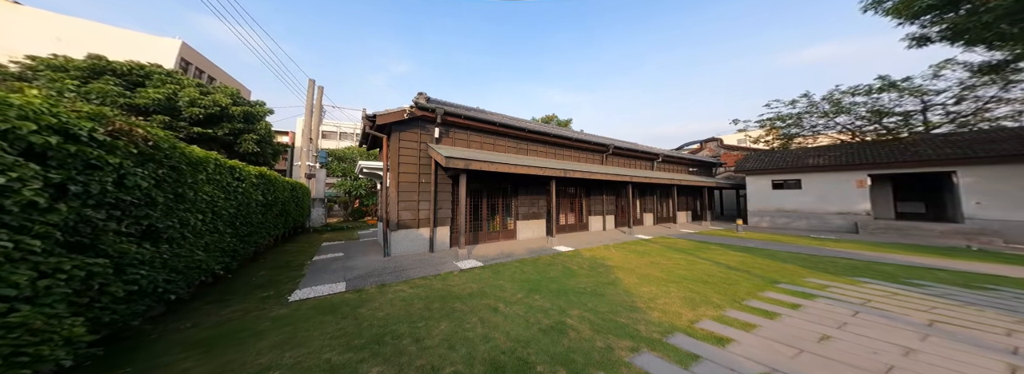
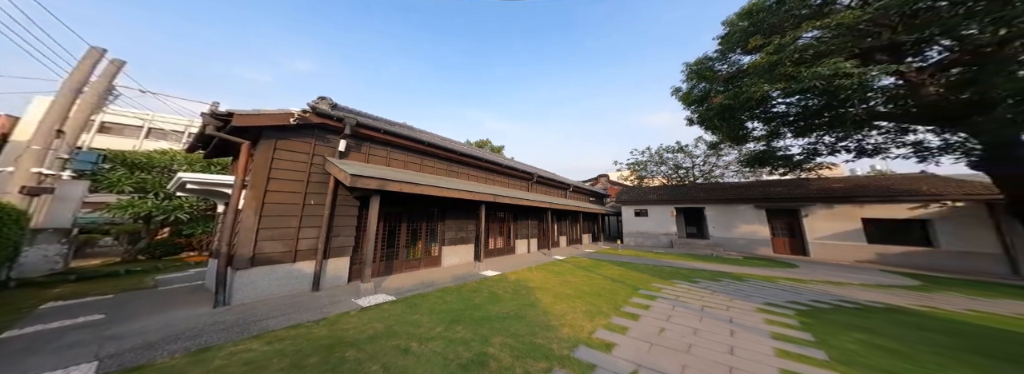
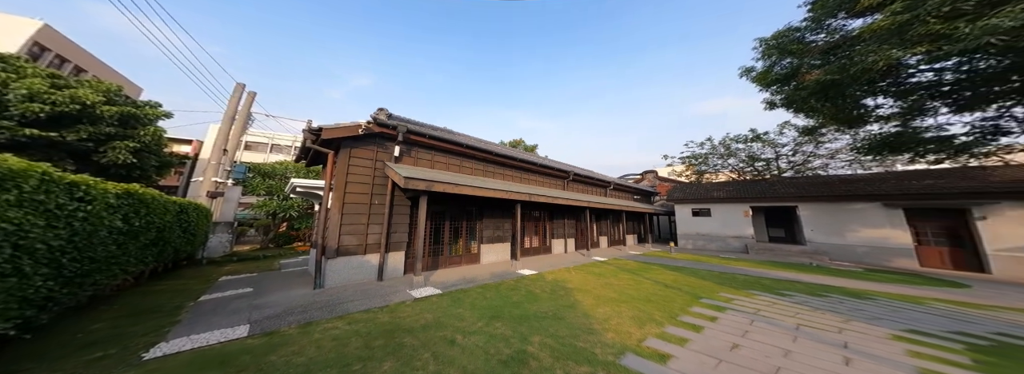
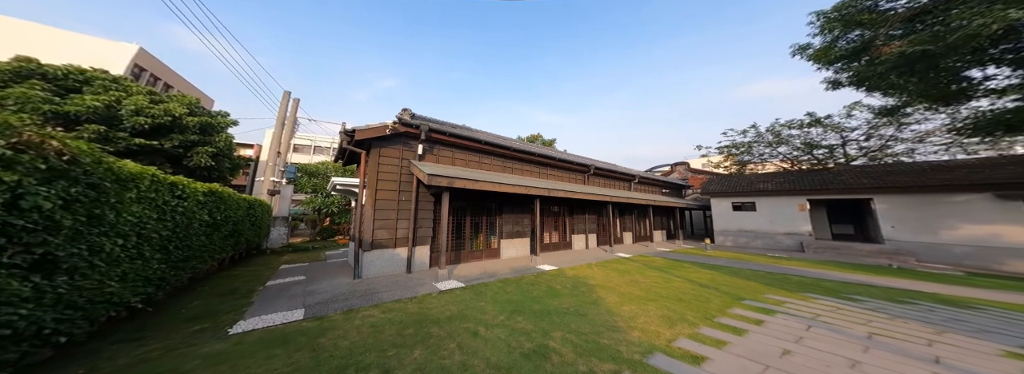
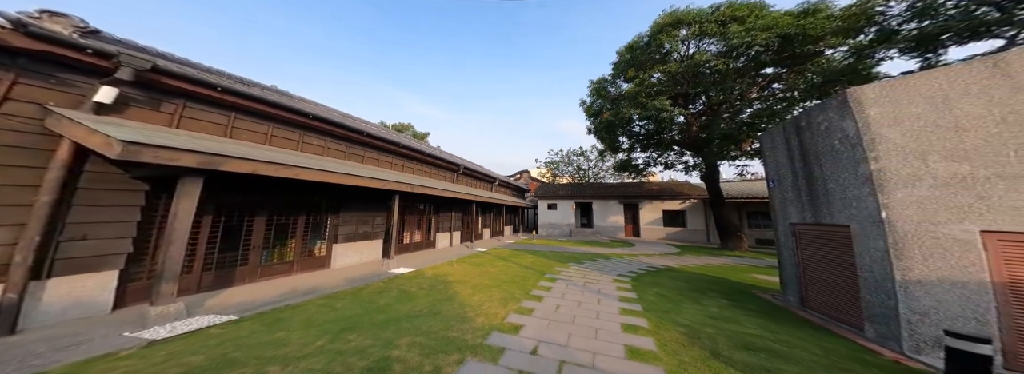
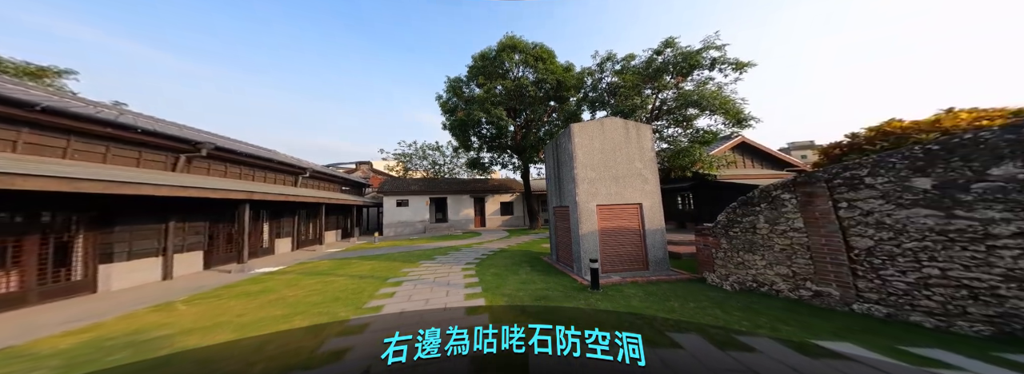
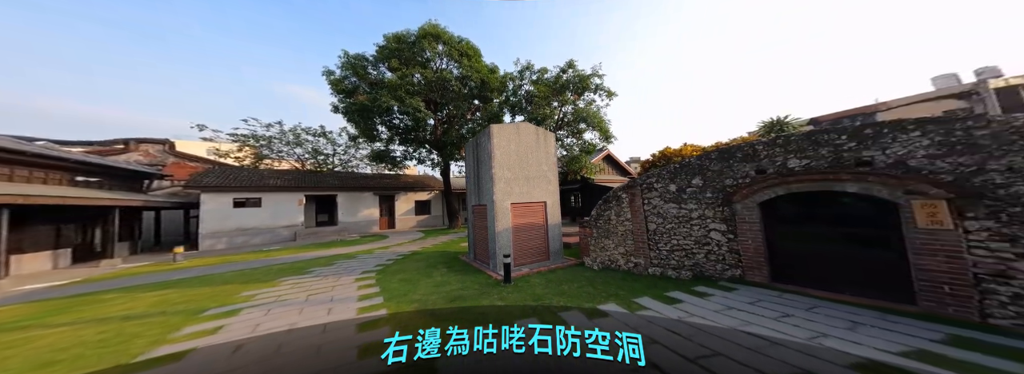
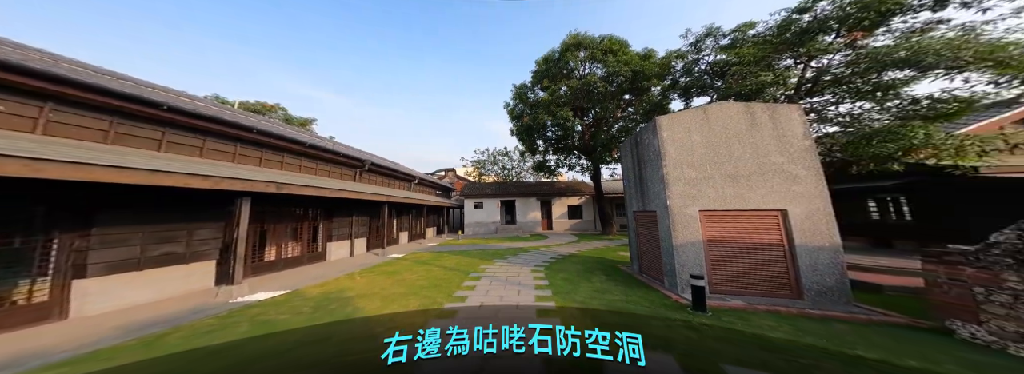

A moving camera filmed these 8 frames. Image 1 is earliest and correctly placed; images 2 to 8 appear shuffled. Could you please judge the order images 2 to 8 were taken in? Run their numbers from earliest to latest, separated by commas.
4, 3, 2, 5, 8, 6, 7
